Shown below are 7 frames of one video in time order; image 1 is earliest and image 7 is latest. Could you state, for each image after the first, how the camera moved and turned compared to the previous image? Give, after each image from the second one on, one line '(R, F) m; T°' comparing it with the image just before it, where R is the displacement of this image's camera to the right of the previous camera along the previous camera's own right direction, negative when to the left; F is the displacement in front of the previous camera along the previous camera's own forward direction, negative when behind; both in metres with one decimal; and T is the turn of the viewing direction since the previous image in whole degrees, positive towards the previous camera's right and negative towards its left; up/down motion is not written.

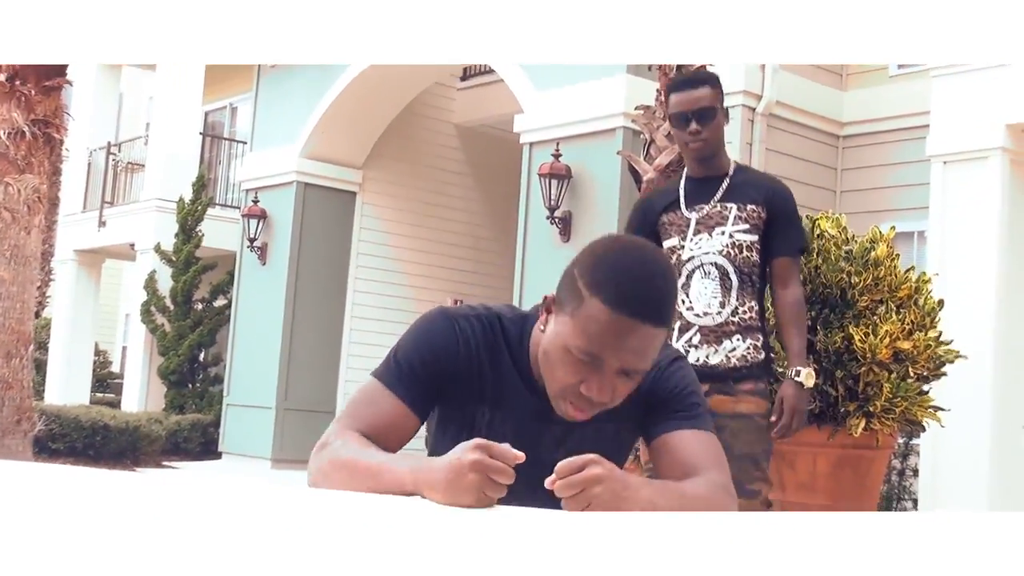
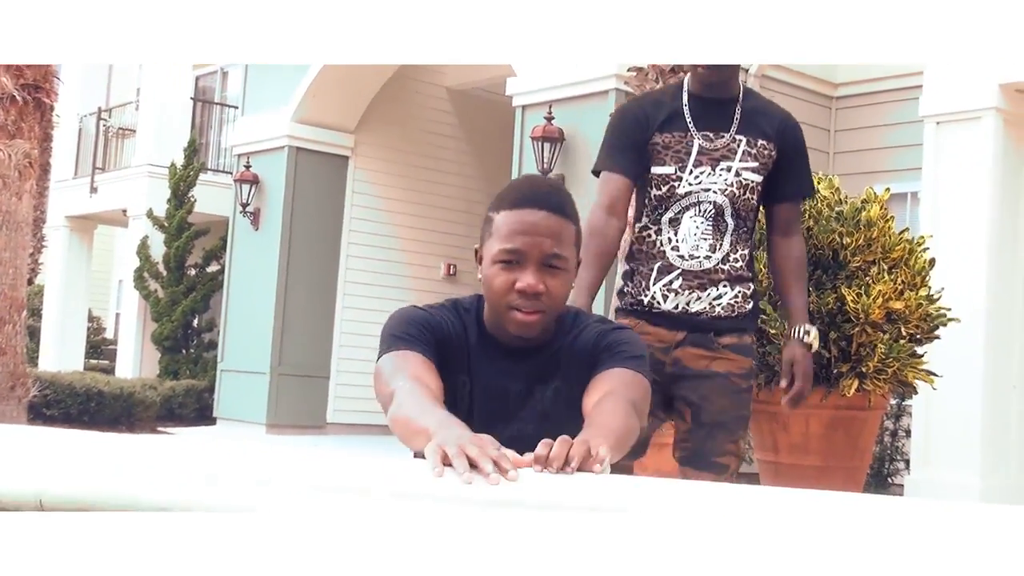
(0.0, 0.0) m; 0°
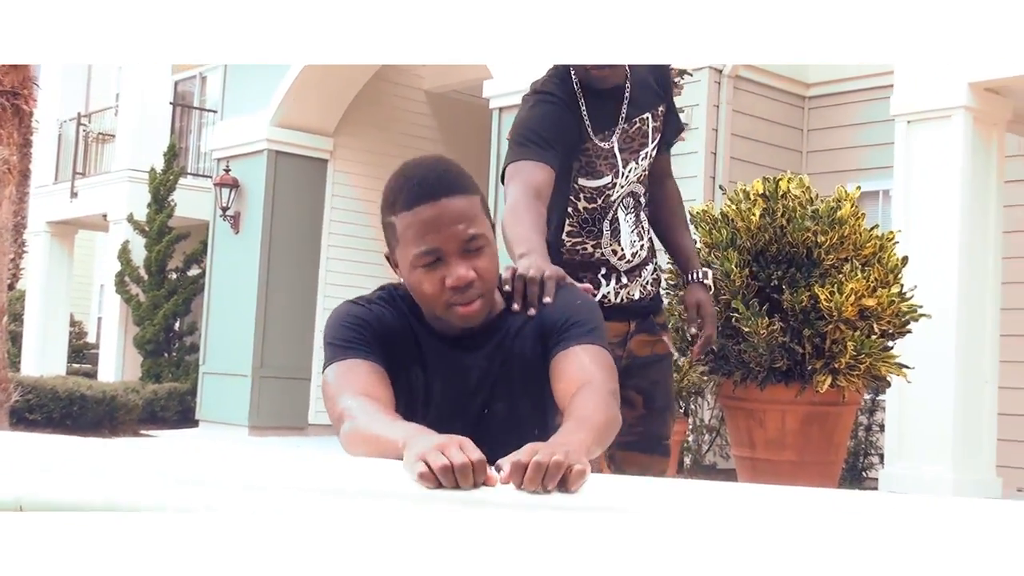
(+0.1, 0.0) m; +1°
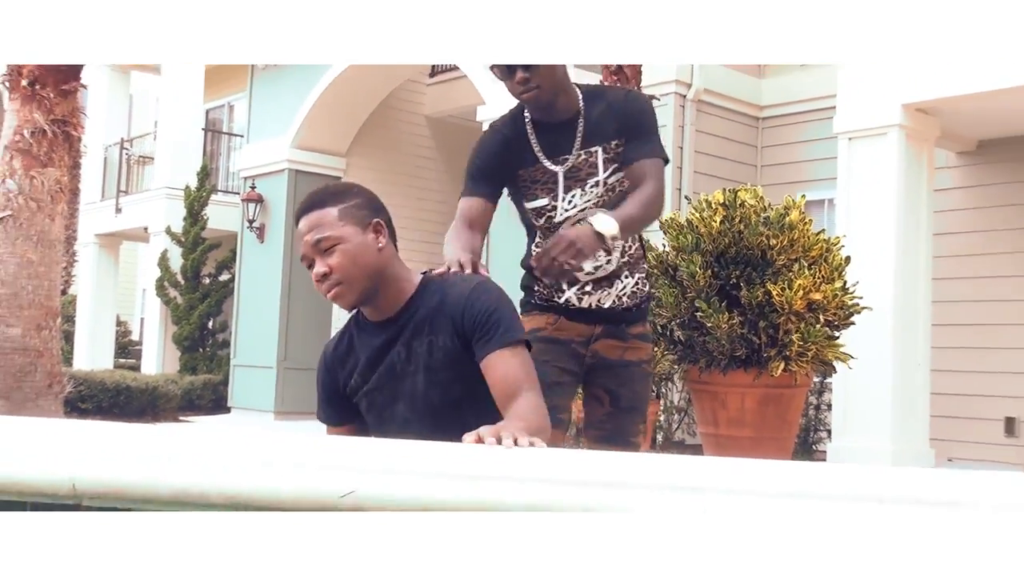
(+0.1, -0.7) m; 0°
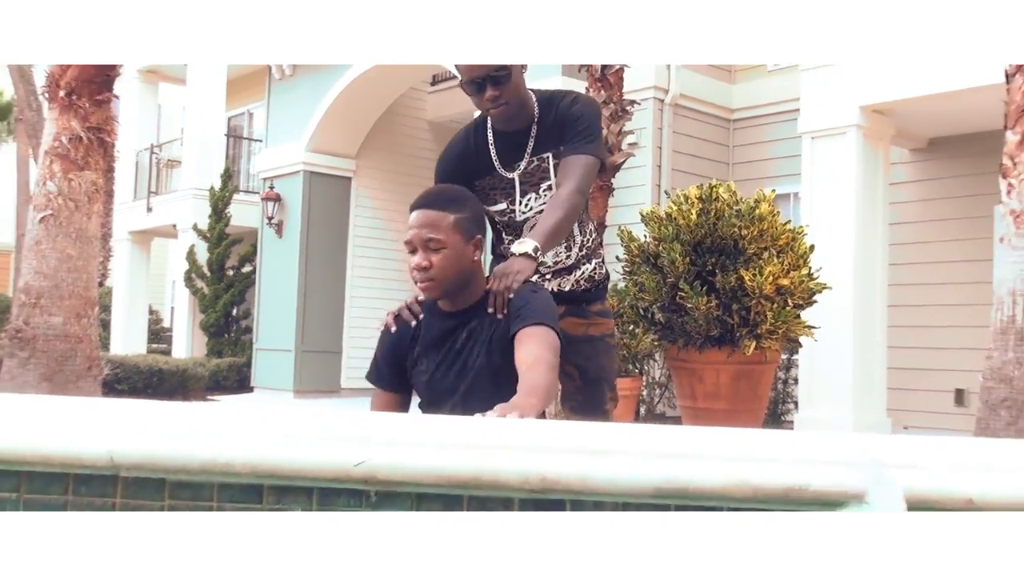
(+0.1, -0.6) m; 0°
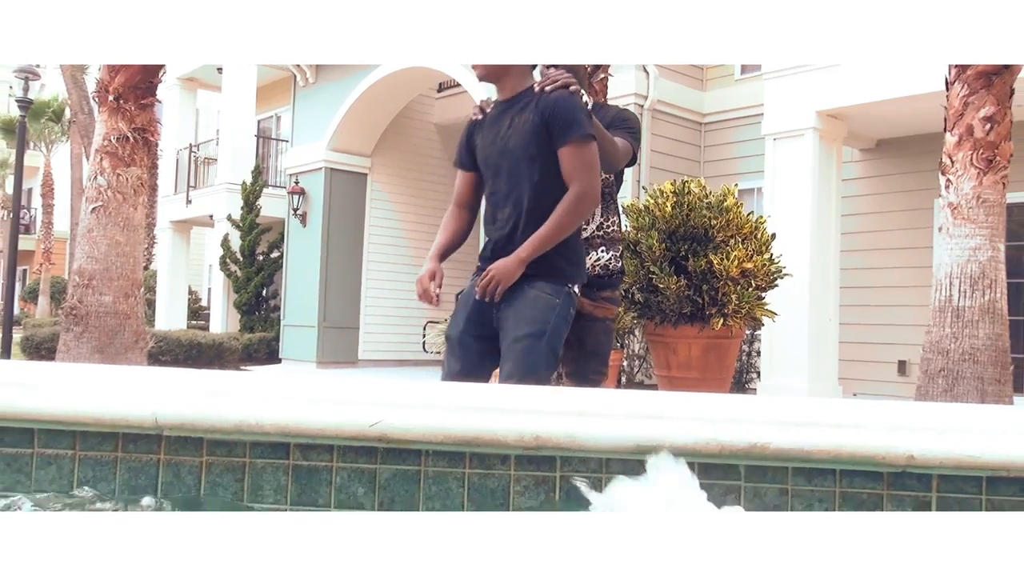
(+0.1, -0.9) m; -1°
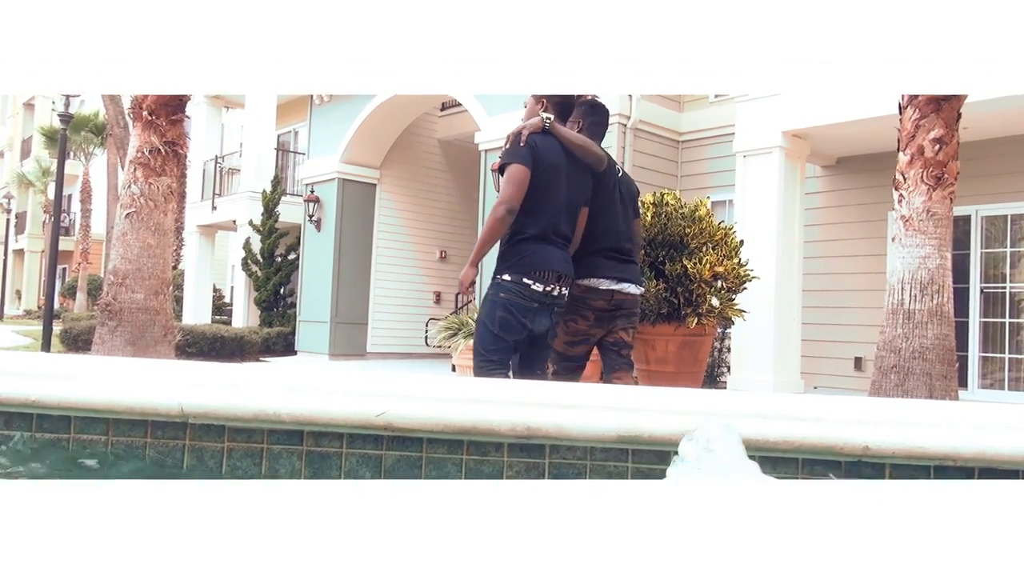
(+0.1, -0.7) m; 0°
